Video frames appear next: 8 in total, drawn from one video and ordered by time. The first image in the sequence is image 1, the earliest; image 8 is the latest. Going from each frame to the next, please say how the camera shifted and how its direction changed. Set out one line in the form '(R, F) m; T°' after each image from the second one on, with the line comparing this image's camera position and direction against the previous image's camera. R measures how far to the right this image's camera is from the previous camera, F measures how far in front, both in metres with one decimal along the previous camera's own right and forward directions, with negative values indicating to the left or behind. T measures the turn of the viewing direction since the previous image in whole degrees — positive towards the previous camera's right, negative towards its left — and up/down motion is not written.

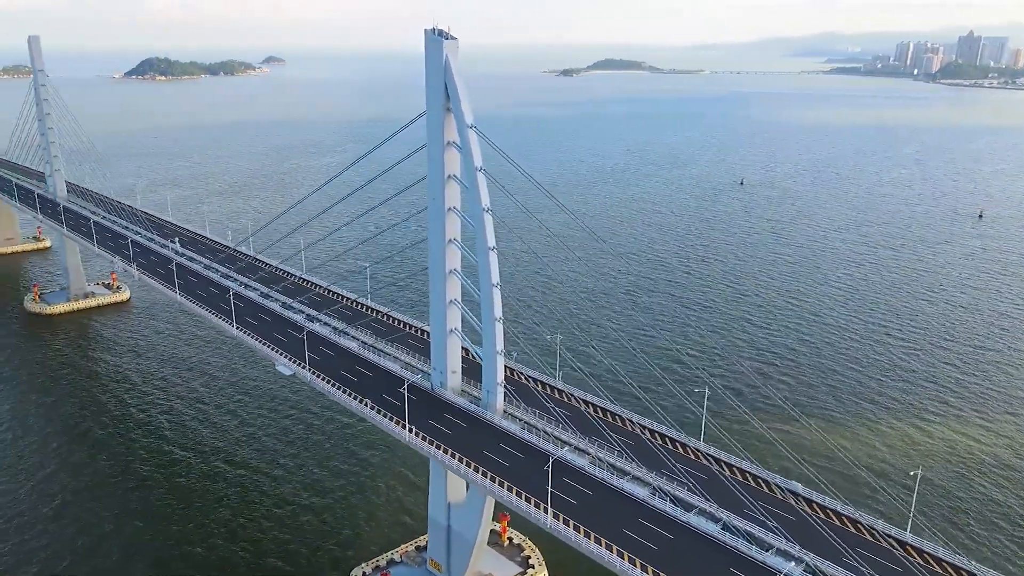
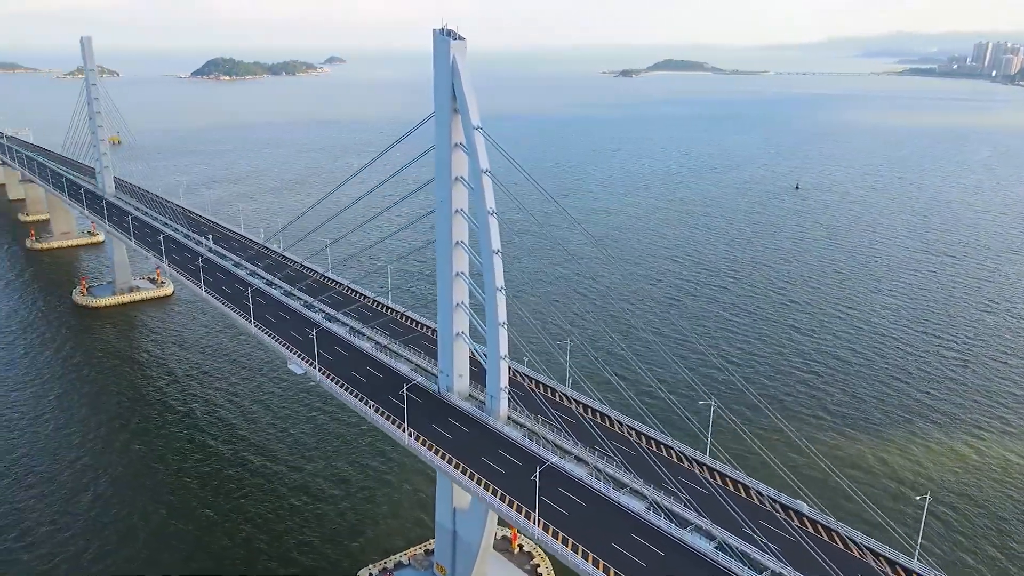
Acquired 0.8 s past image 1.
(+1.6, +0.5) m; -4°
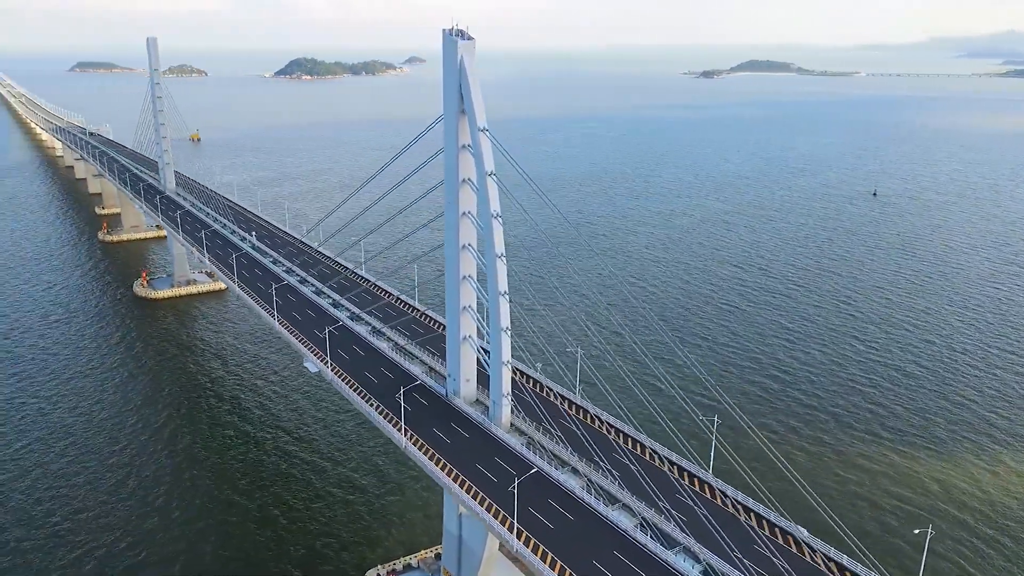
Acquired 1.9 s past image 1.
(+2.1, +0.5) m; -5°
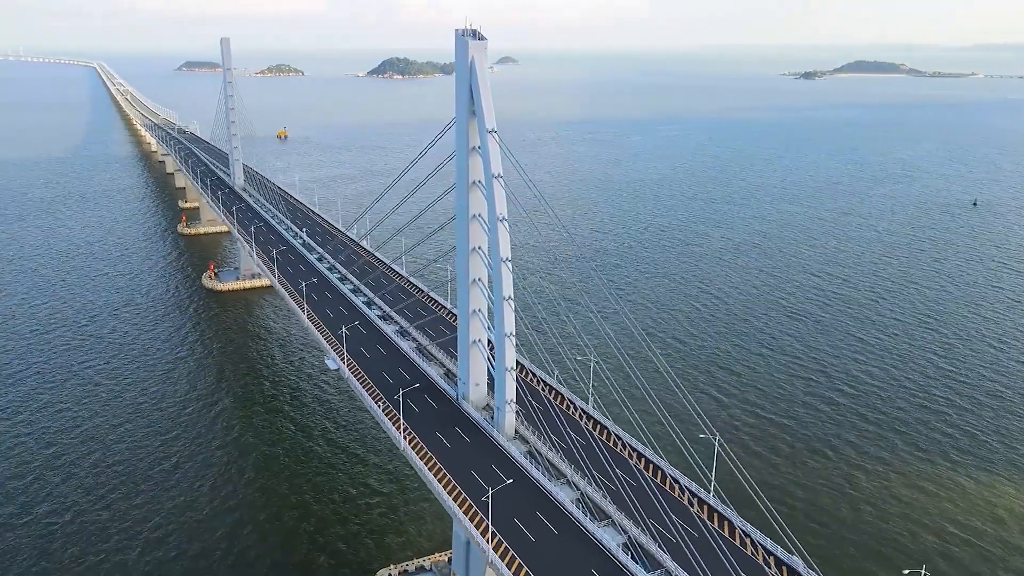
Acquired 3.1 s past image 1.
(+2.4, +0.6) m; -6°
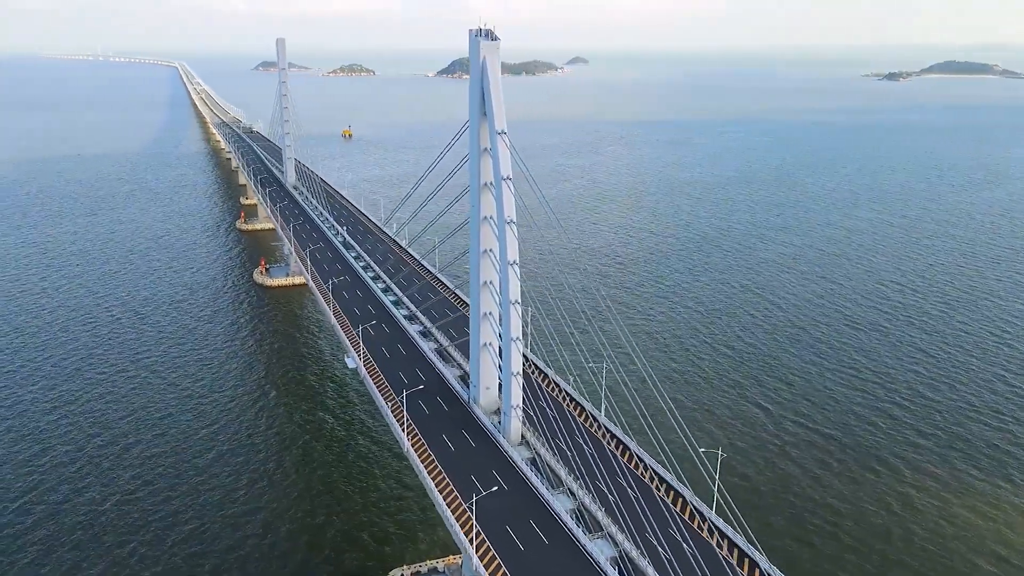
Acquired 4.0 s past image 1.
(+1.7, +0.4) m; -5°
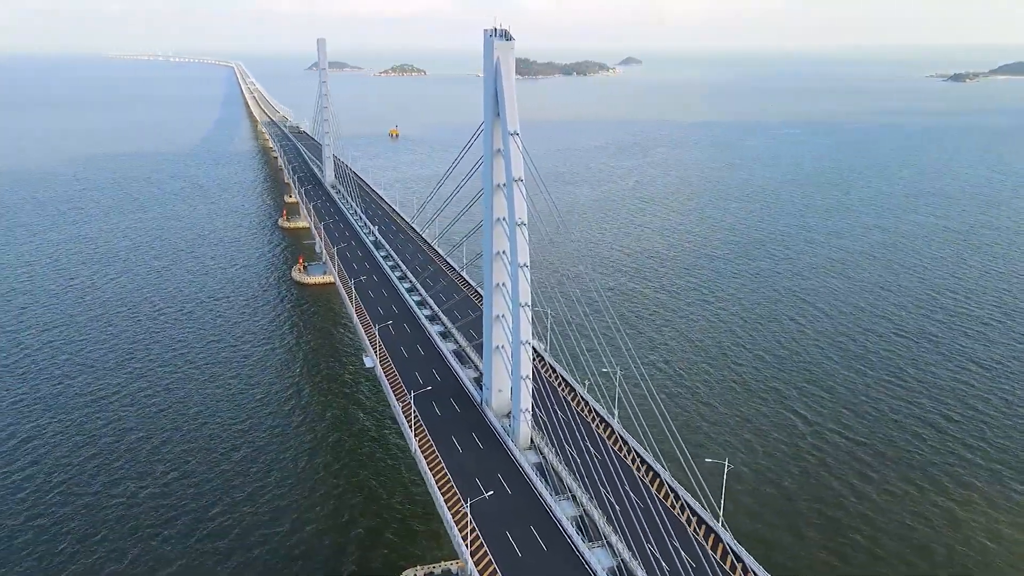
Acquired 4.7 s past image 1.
(+1.1, +0.3) m; -3°
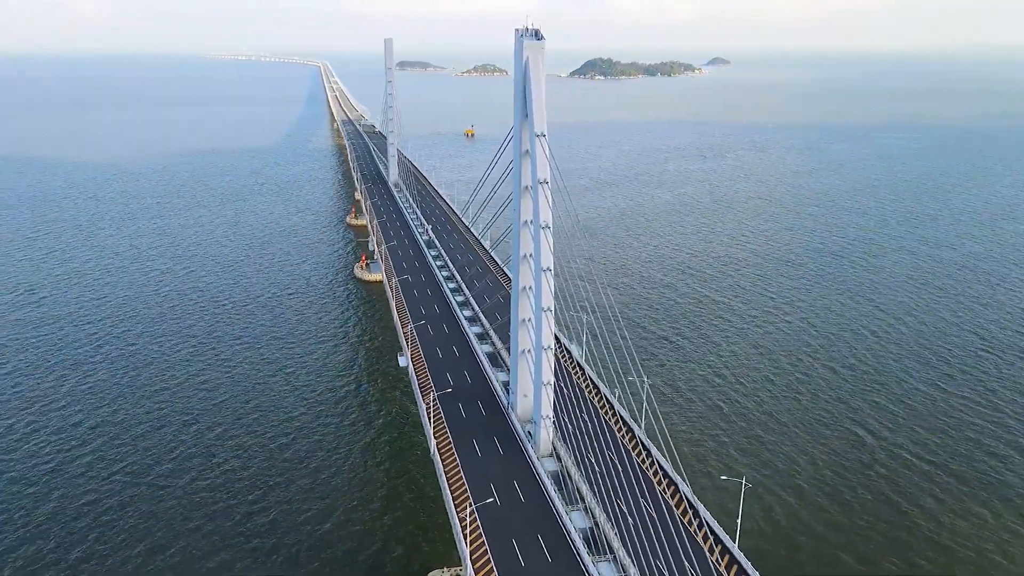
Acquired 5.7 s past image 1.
(+1.6, +0.5) m; -5°
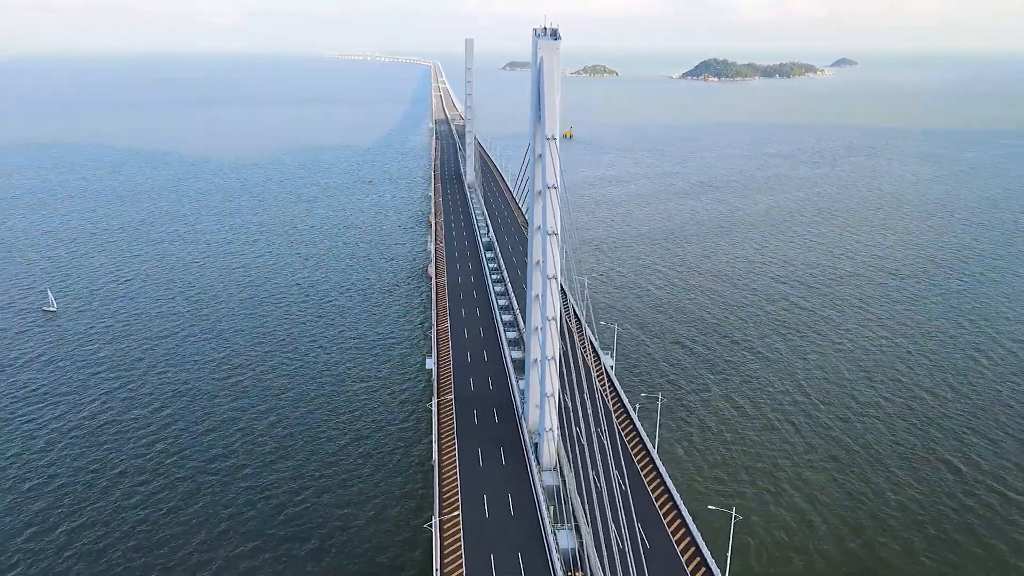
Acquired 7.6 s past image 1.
(+2.8, +0.8) m; -7°
